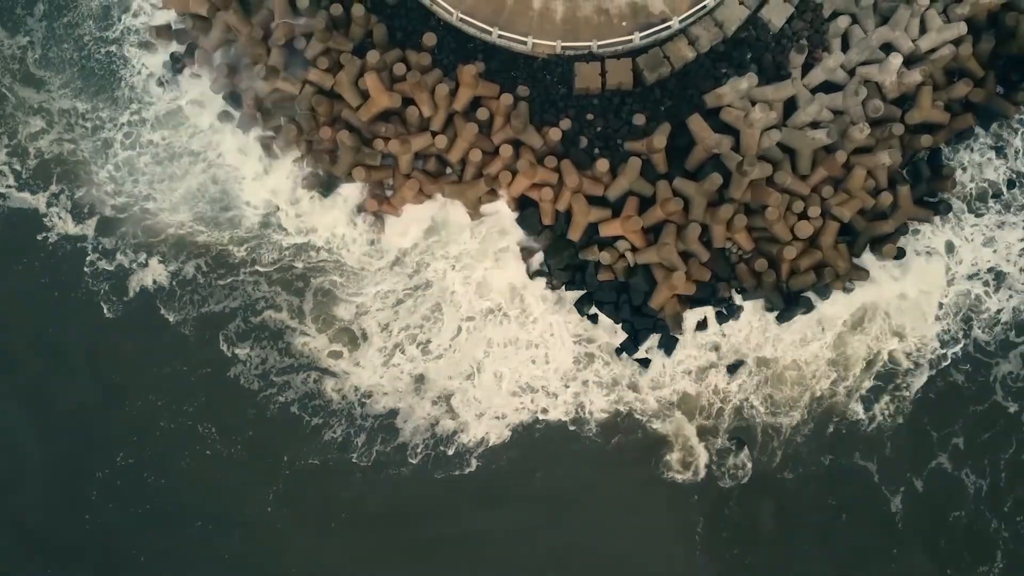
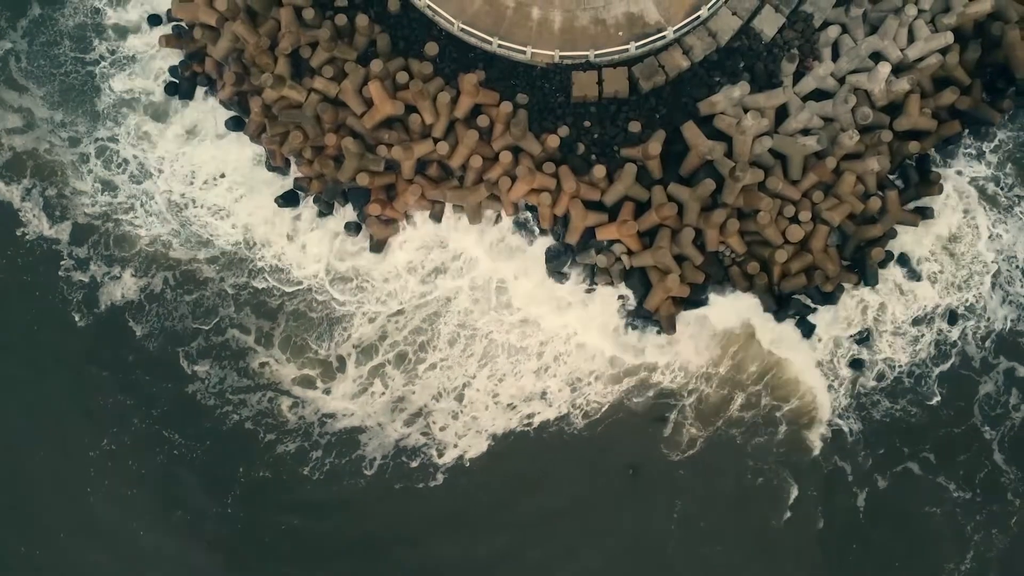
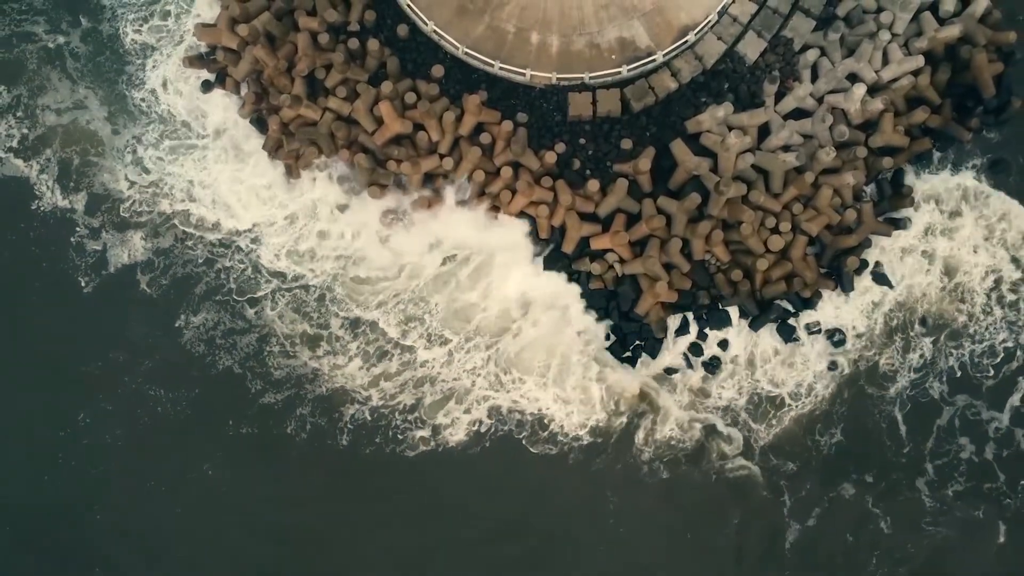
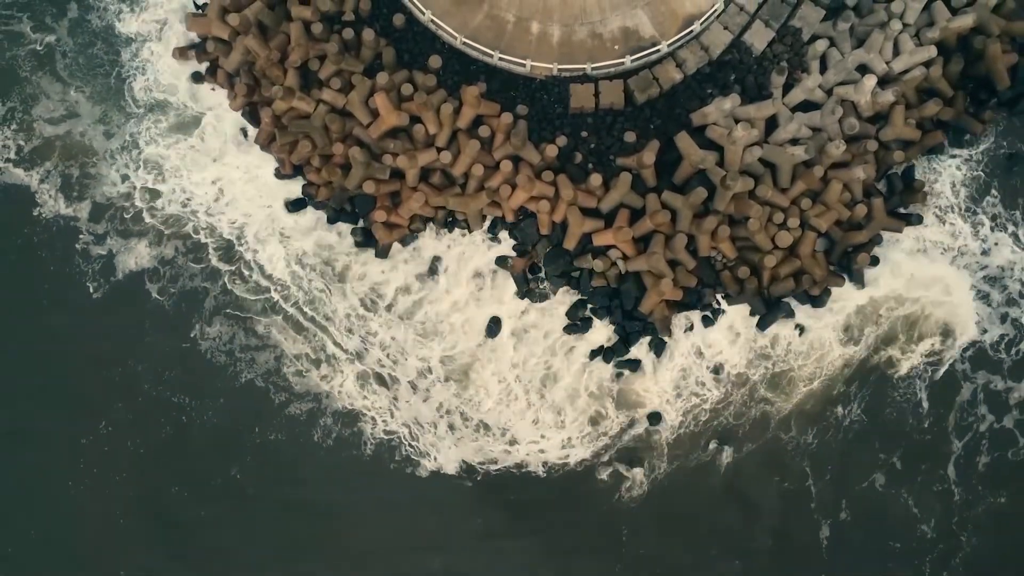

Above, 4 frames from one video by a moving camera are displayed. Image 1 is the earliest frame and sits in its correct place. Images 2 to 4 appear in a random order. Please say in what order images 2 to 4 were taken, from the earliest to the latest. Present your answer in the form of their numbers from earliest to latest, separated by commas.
2, 4, 3
